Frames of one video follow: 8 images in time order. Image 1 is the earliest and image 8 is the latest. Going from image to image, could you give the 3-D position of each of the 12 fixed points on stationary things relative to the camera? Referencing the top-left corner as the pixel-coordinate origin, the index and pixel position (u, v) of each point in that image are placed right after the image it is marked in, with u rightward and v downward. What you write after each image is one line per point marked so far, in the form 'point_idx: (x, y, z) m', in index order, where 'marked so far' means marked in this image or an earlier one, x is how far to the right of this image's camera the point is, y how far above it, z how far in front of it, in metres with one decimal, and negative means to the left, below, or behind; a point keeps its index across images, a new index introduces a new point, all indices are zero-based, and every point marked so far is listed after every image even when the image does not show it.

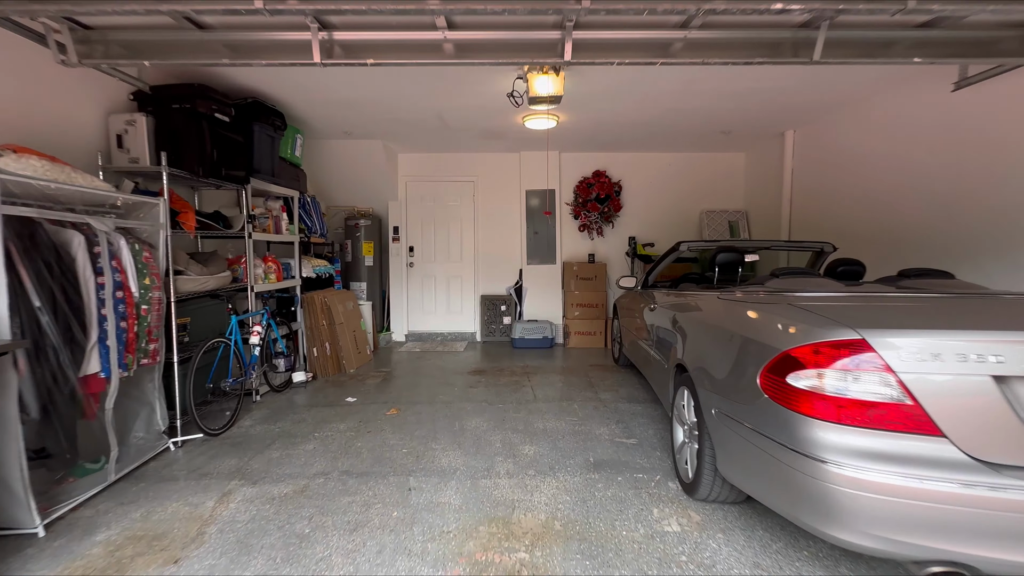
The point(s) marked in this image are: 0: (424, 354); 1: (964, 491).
0: (-1.1, -0.8, +6.0) m
1: (+1.4, -0.6, +1.4) m
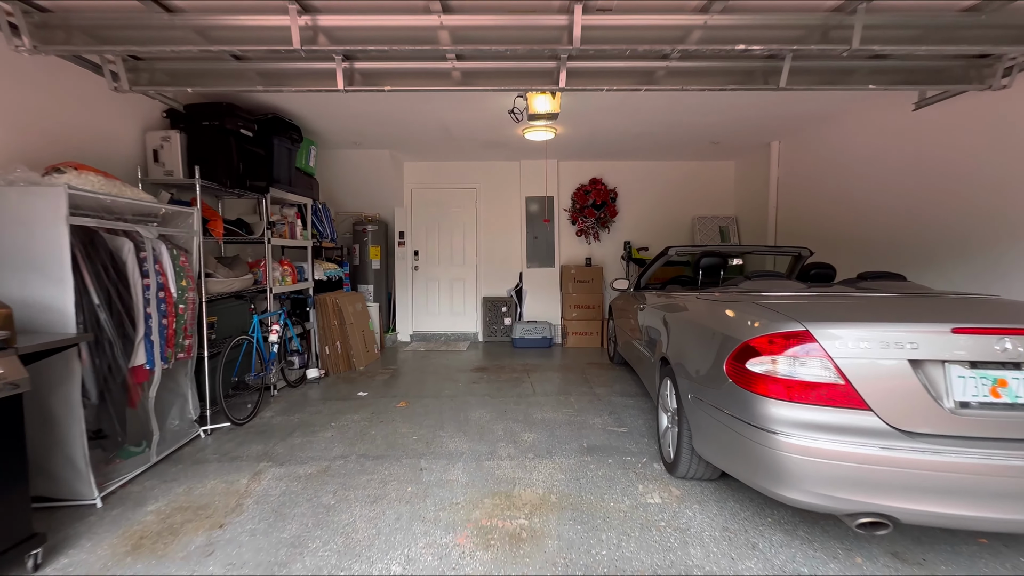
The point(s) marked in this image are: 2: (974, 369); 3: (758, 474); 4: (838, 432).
0: (-1.1, -0.9, +6.3) m
1: (+1.4, -0.6, +1.7) m
2: (+1.7, -0.3, +1.7) m
3: (+1.1, -0.8, +2.0) m
4: (+1.3, -0.5, +1.8) m
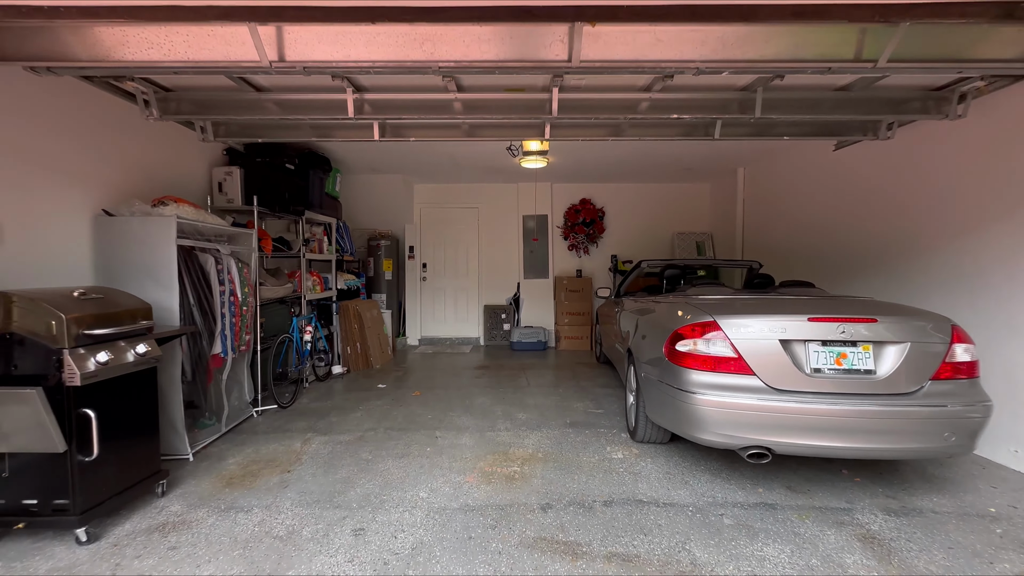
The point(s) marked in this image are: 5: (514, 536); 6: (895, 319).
0: (-1.1, -1.0, +7.0) m
1: (+1.4, -0.6, +2.5) m
2: (+1.7, -0.3, +2.5) m
3: (+1.0, -0.8, +2.8) m
4: (+1.2, -0.6, +2.6) m
5: (0.0, -1.2, +2.3) m
6: (+2.1, -0.2, +2.5) m
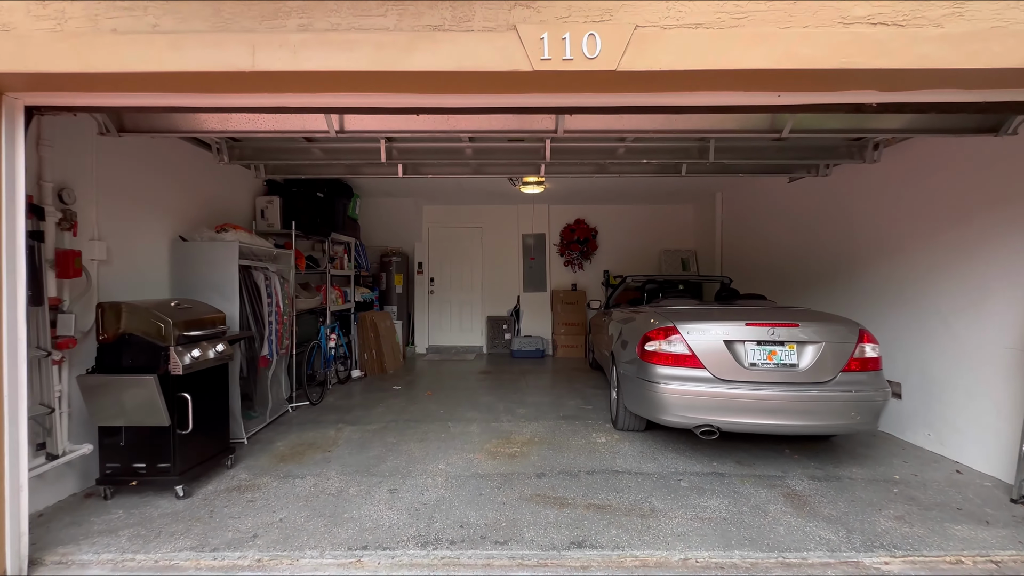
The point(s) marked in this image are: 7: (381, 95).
0: (-1.1, -1.2, +7.7) m
1: (+1.4, -0.7, +3.2) m
2: (+1.7, -0.4, +3.2) m
3: (+1.0, -0.9, +3.4) m
4: (+1.2, -0.6, +3.2) m
5: (0.0, -1.3, +3.0) m
6: (+2.1, -0.2, +3.2) m
7: (-0.6, +0.9, +2.2) m
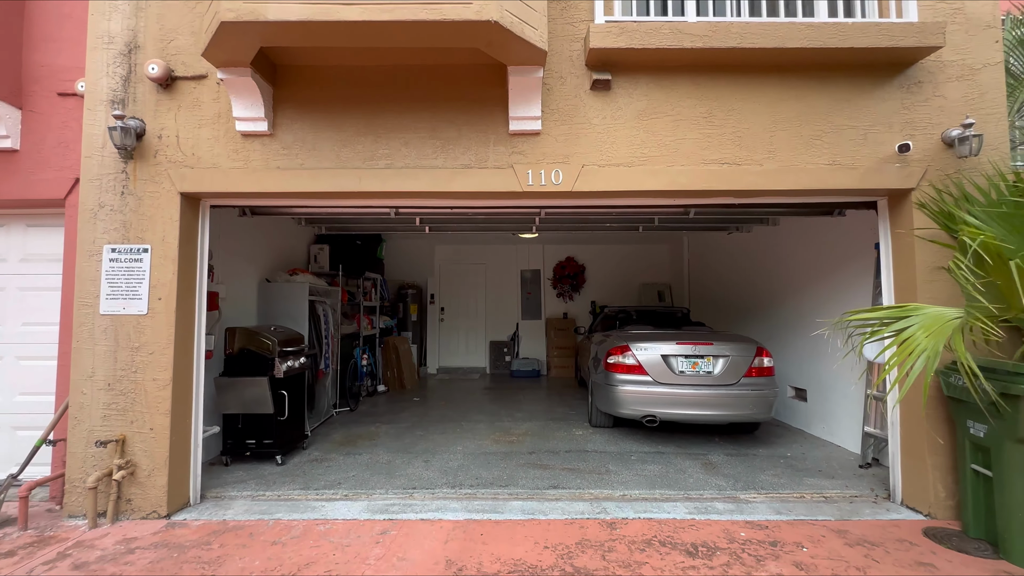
0: (-1.1, -1.8, +8.9) m
1: (+1.3, -1.0, +4.4) m
2: (+1.7, -0.7, +4.5) m
3: (+1.0, -1.2, +4.7) m
4: (+1.2, -0.9, +4.5) m
5: (0.0, -1.6, +4.2) m
6: (+2.1, -0.5, +4.5) m
7: (-0.6, +0.7, +3.5) m
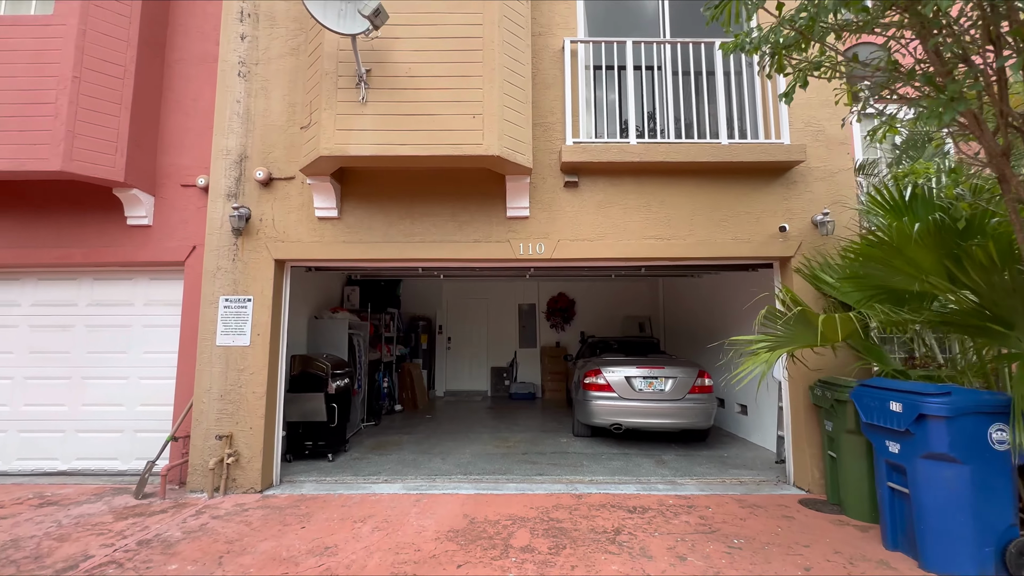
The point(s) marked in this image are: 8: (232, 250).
0: (-1.2, -2.5, +10.1) m
1: (+1.3, -1.4, +5.7) m
2: (+1.6, -1.1, +5.8) m
3: (+1.0, -1.7, +5.9) m
4: (+1.2, -1.4, +5.8) m
5: (0.0, -2.0, +5.4) m
6: (+2.0, -1.0, +5.8) m
7: (-0.7, +0.3, +4.9) m
8: (-2.8, +0.4, +4.7) m
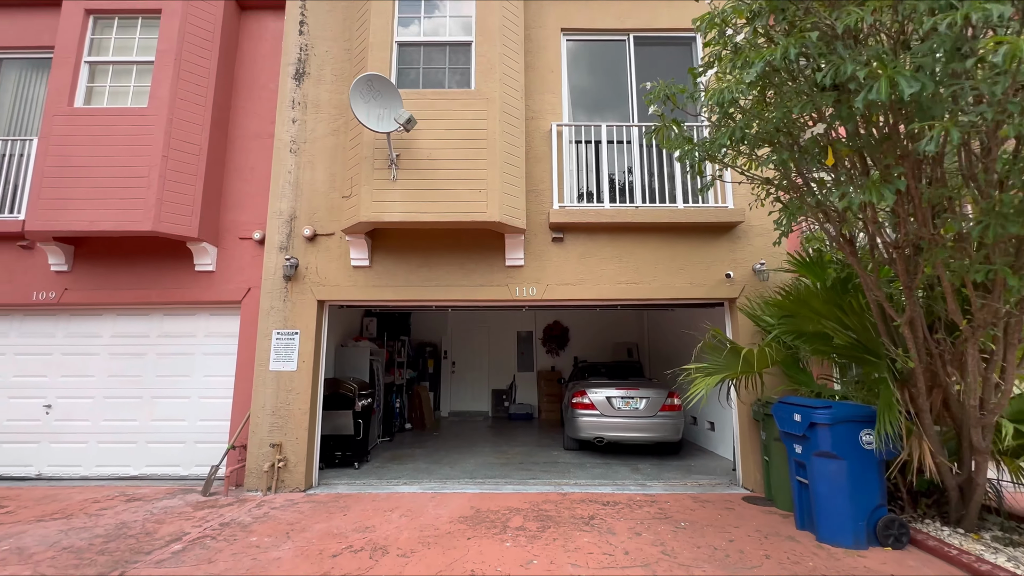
0: (-1.2, -3.2, +11.1) m
1: (+1.3, -1.9, +6.7) m
2: (+1.6, -1.6, +6.8) m
3: (+1.0, -2.2, +6.9) m
4: (+1.2, -1.9, +6.8) m
5: (-0.1, -2.5, +6.4) m
6: (+2.0, -1.5, +6.8) m
7: (-0.7, -0.2, +6.0) m
8: (-2.9, 0.0, +5.8) m
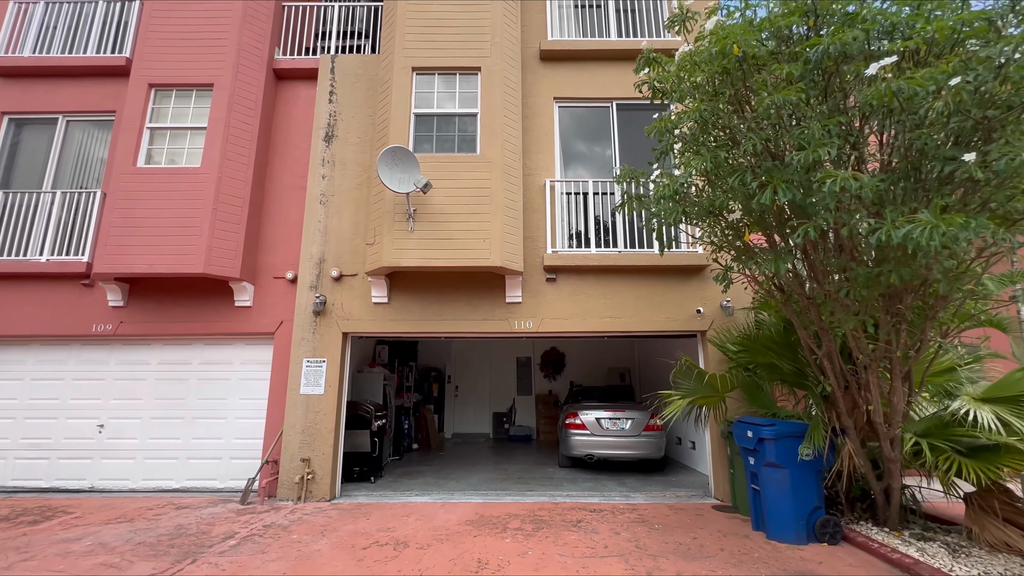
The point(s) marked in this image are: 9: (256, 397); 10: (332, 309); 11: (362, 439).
0: (-1.2, -3.9, +11.8) m
1: (+1.3, -2.4, +7.5) m
2: (+1.6, -2.2, +7.6) m
3: (+1.0, -2.7, +7.7) m
4: (+1.2, -2.4, +7.6) m
5: (-0.1, -3.0, +7.2) m
6: (+2.0, -2.0, +7.6) m
7: (-0.7, -0.7, +6.9) m
8: (-2.9, -0.5, +6.7) m
9: (-3.9, -1.7, +7.0) m
10: (-2.6, -0.3, +6.7) m
11: (-2.3, -2.4, +7.2) m
